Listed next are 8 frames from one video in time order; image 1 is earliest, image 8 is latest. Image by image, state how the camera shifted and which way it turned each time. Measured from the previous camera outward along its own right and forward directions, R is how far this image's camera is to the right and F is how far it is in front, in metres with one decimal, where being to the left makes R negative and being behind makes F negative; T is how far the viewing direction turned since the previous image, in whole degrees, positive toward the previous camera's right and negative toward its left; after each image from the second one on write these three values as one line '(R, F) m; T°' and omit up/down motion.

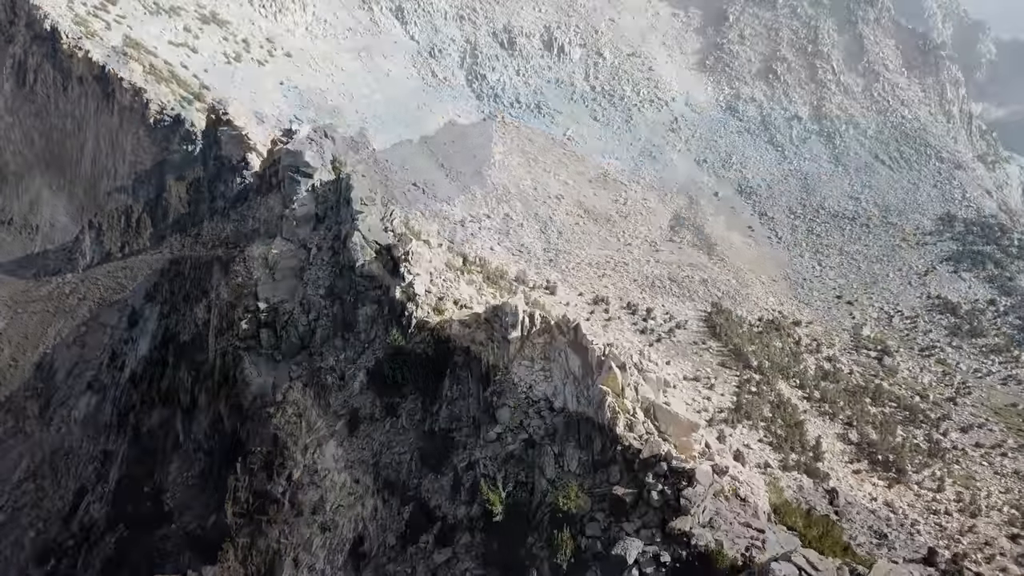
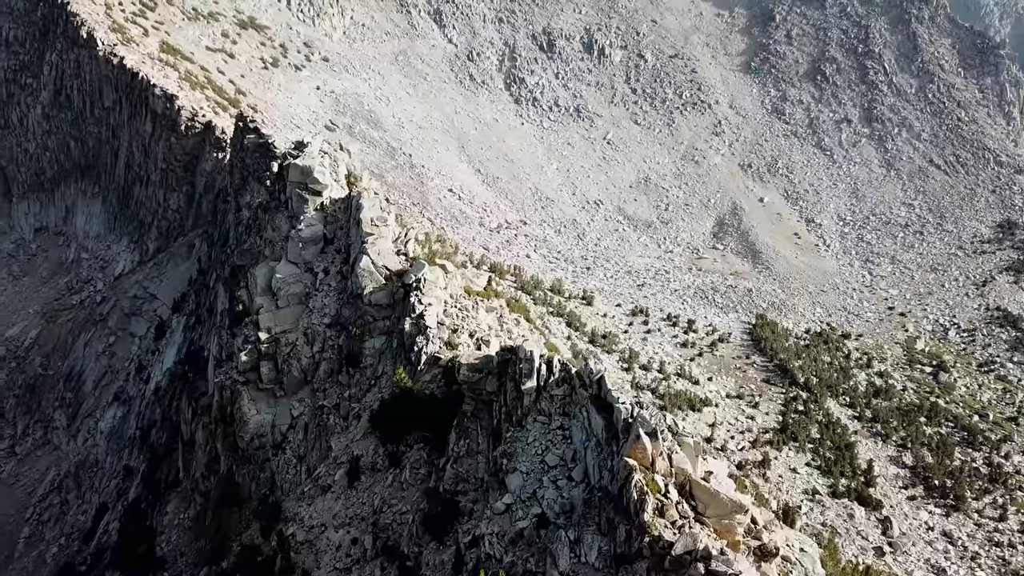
(+0.2, +0.8) m; -3°
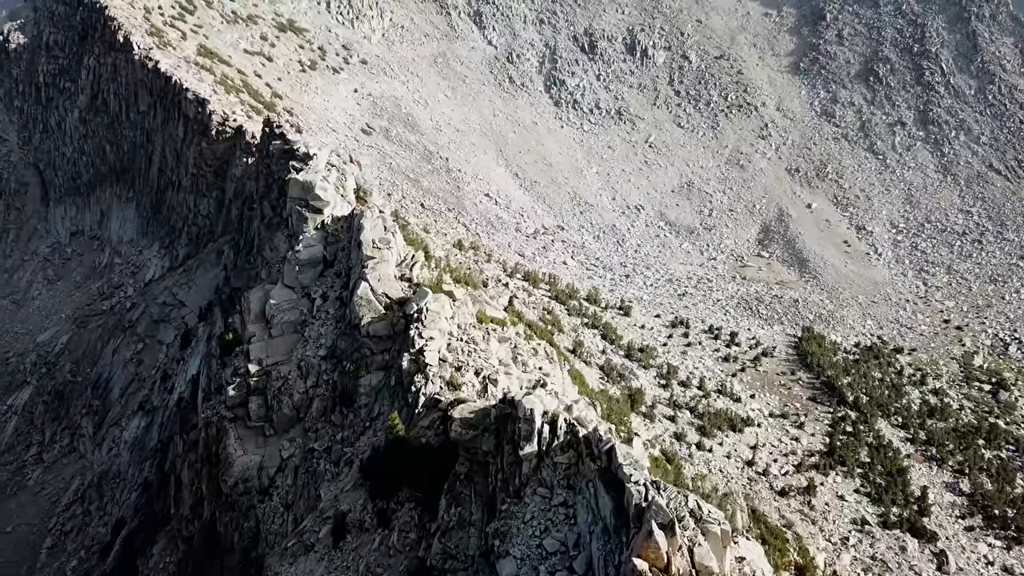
(+0.3, +0.8) m; -3°
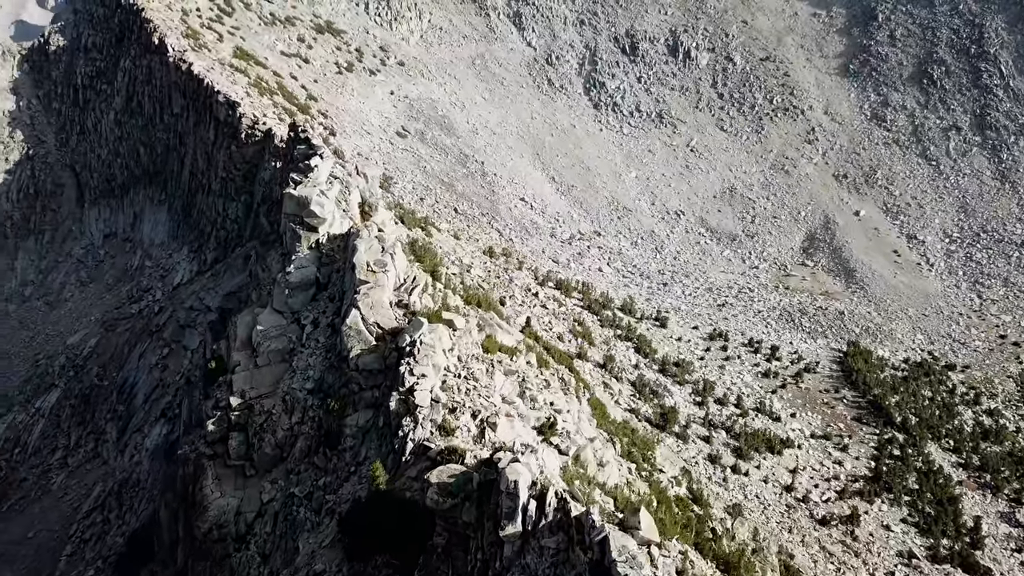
(+0.3, +0.7) m; -3°
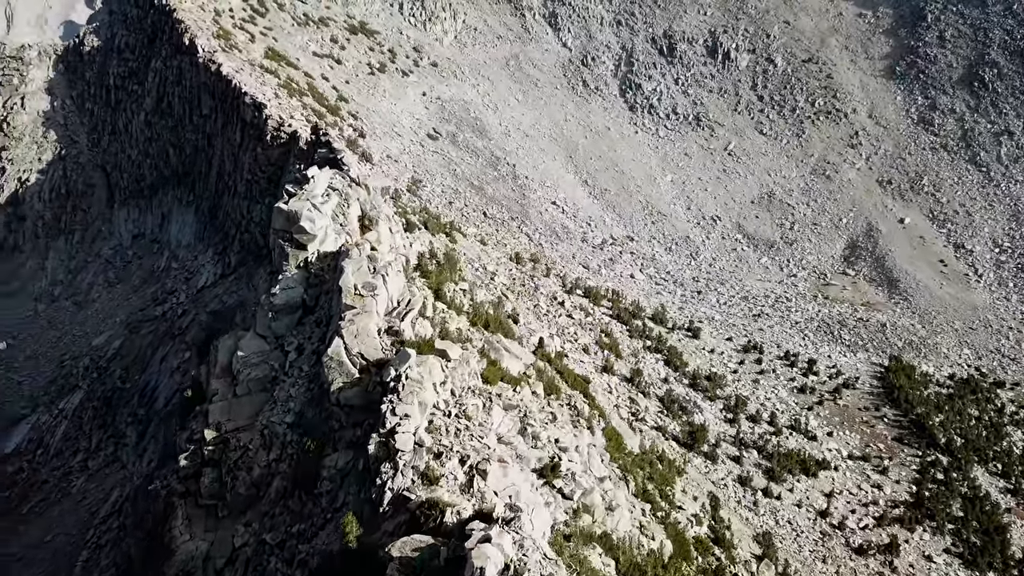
(+0.3, +0.6) m; -3°
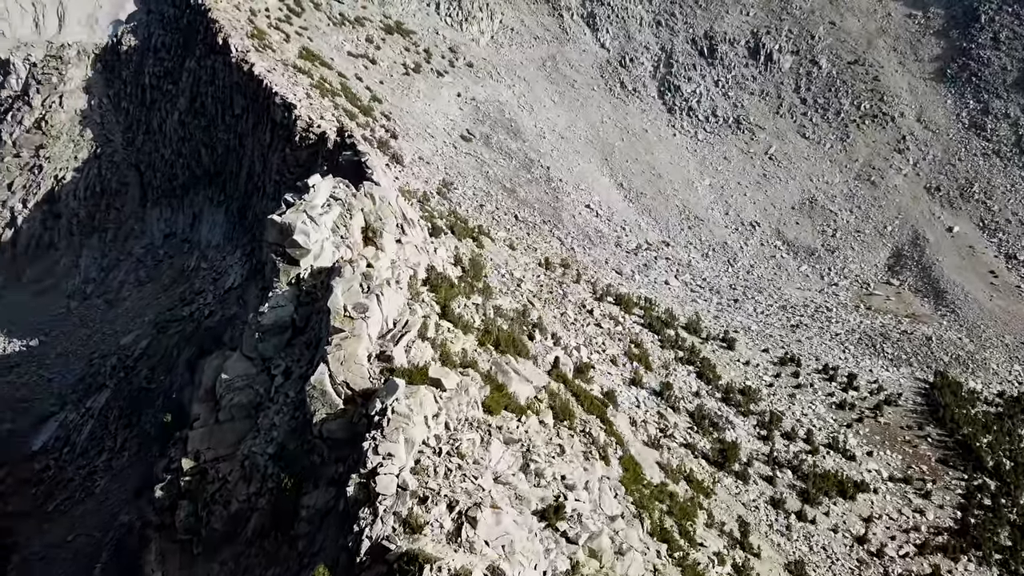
(+0.2, +0.5) m; -3°
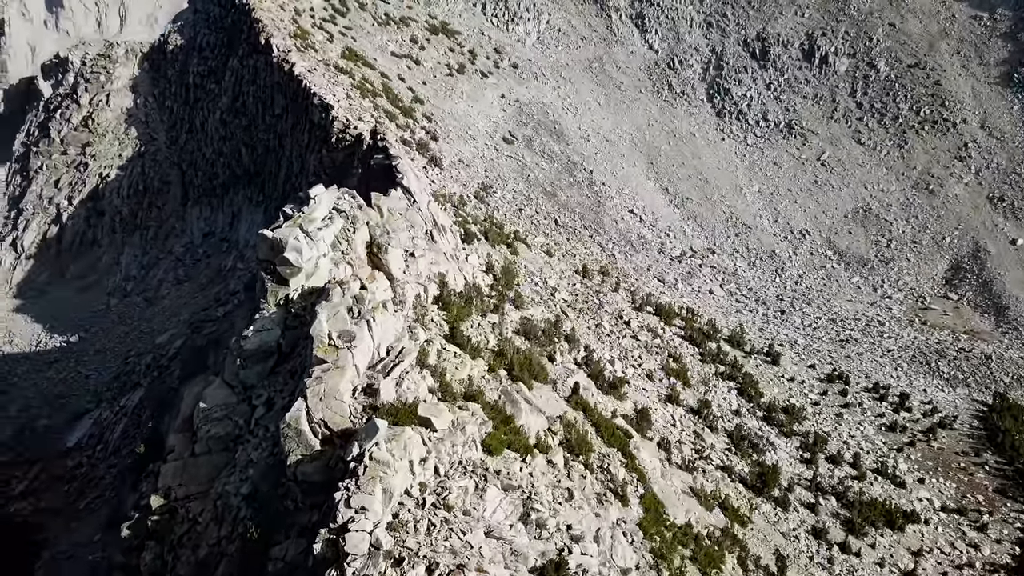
(+0.3, +0.6) m; -3°
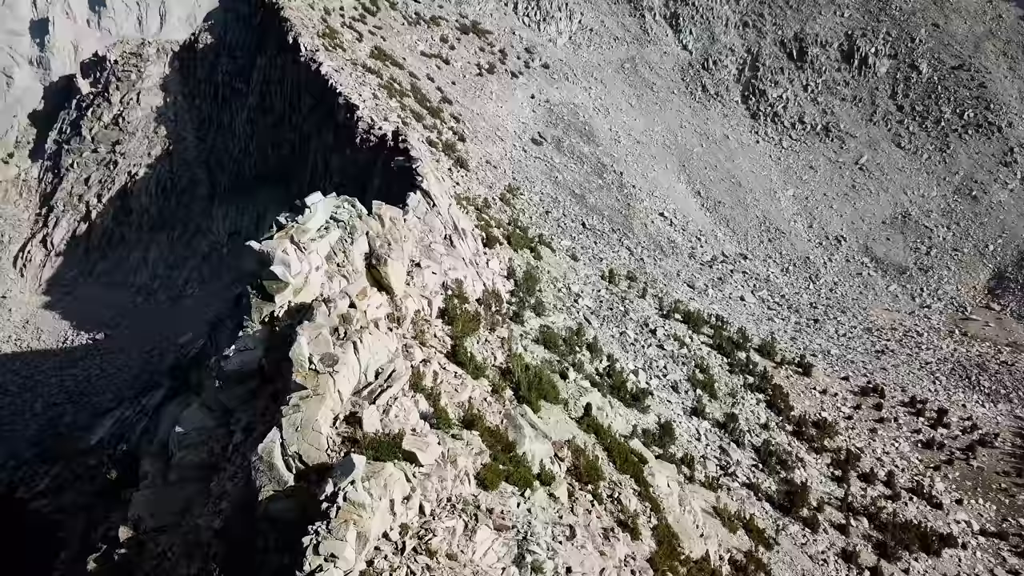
(+0.2, +0.4) m; -2°
